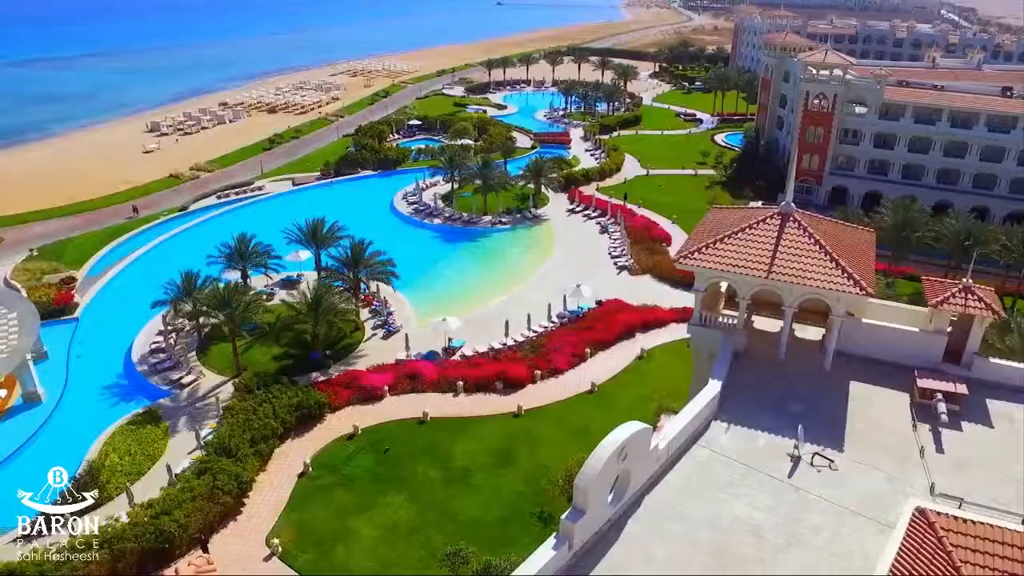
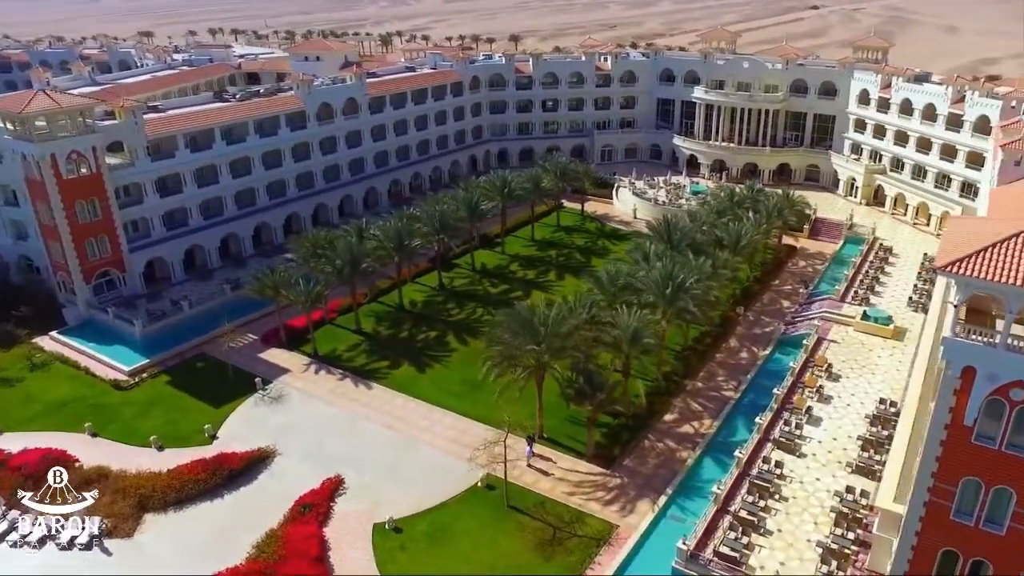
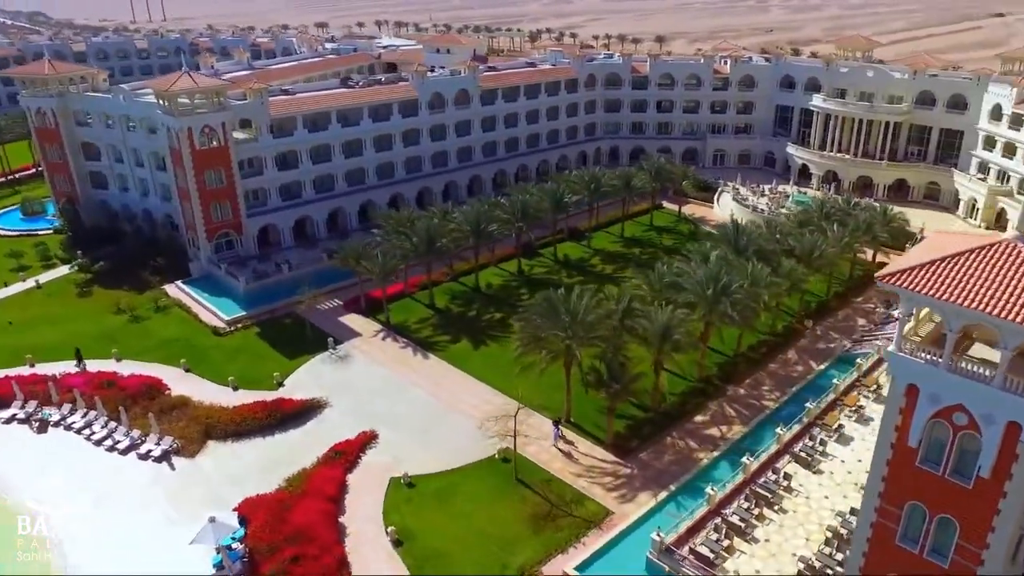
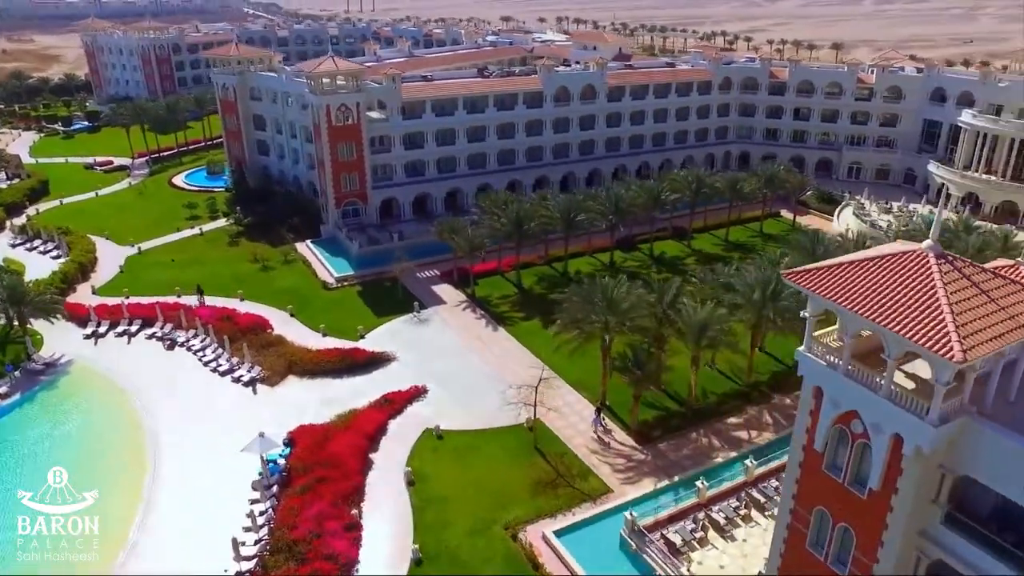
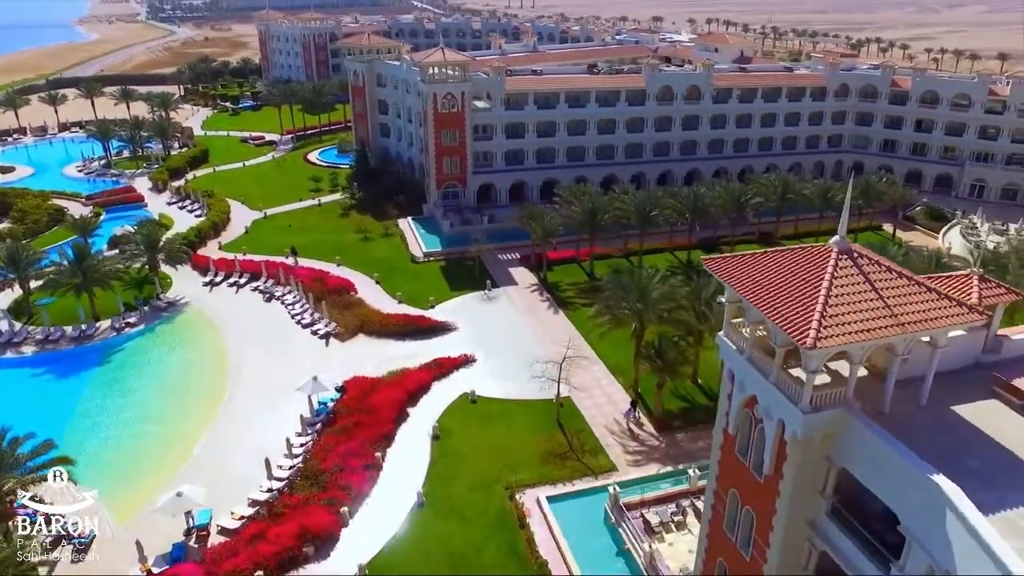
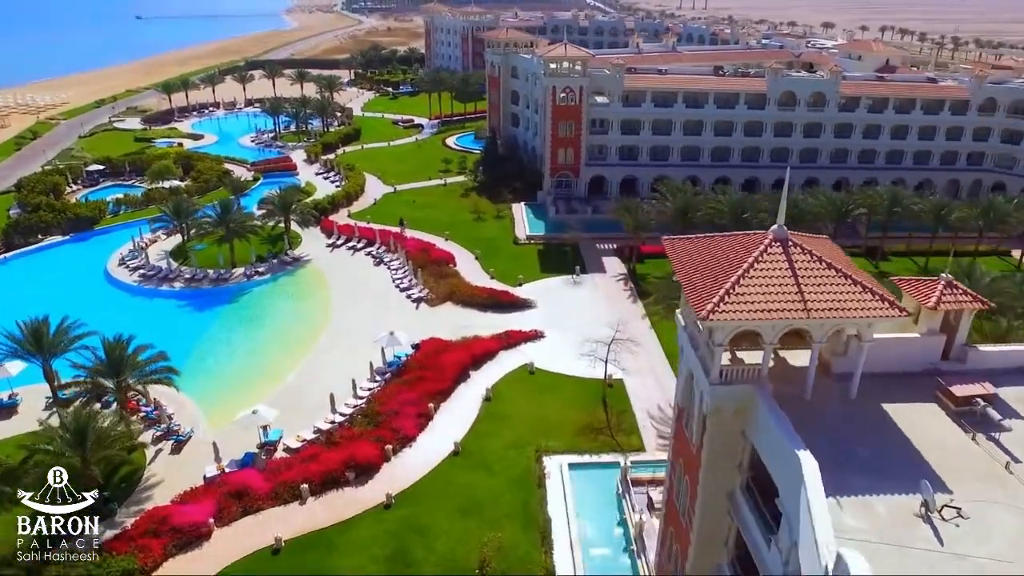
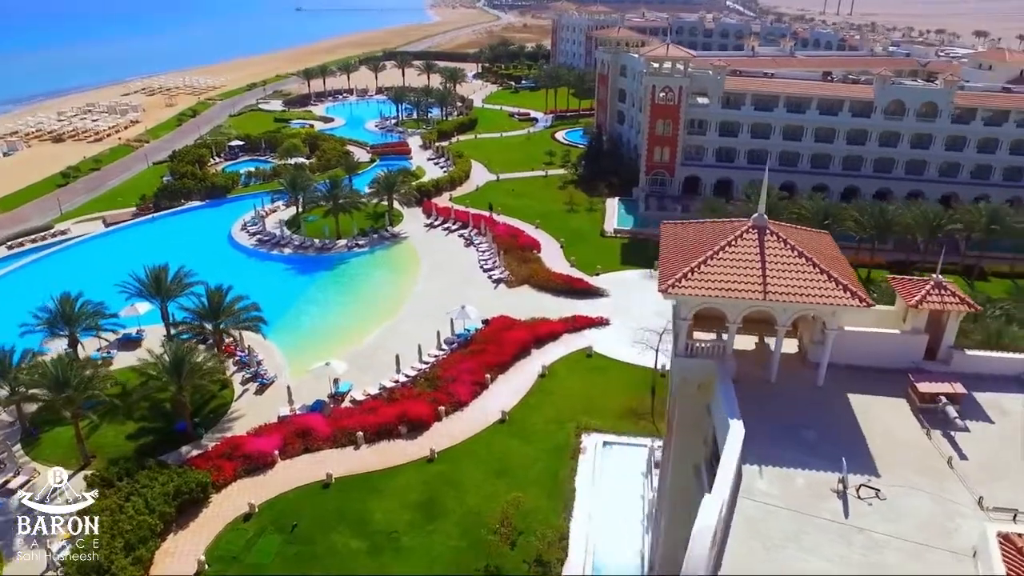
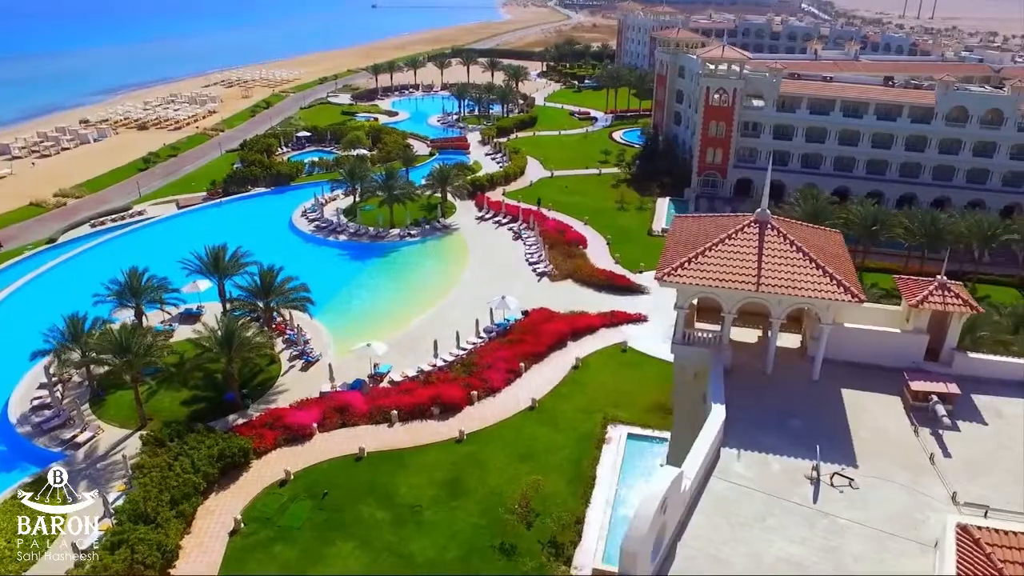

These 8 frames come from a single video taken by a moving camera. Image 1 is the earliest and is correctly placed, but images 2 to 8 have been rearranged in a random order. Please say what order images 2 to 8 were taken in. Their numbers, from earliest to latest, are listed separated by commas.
8, 7, 6, 5, 4, 3, 2
